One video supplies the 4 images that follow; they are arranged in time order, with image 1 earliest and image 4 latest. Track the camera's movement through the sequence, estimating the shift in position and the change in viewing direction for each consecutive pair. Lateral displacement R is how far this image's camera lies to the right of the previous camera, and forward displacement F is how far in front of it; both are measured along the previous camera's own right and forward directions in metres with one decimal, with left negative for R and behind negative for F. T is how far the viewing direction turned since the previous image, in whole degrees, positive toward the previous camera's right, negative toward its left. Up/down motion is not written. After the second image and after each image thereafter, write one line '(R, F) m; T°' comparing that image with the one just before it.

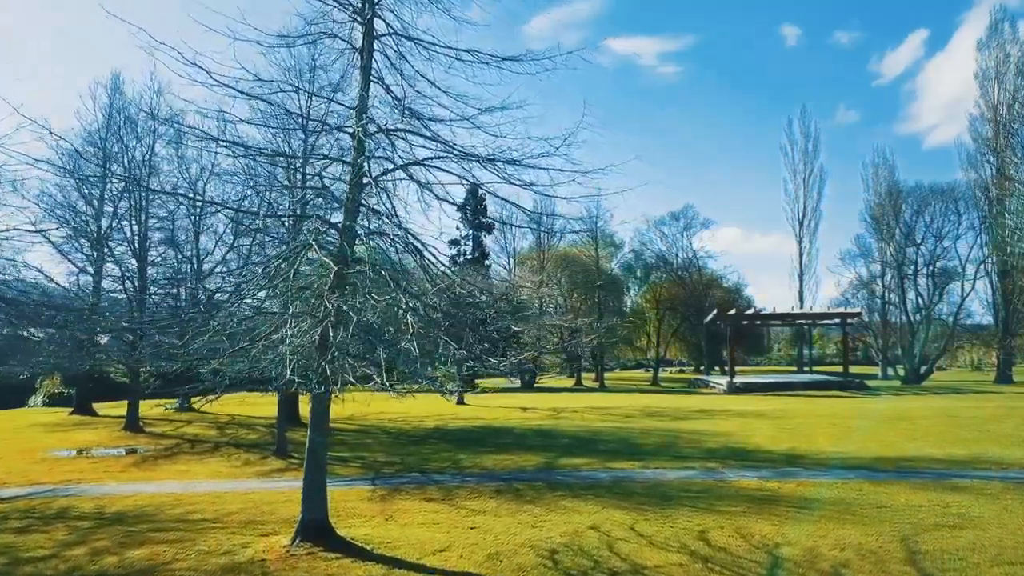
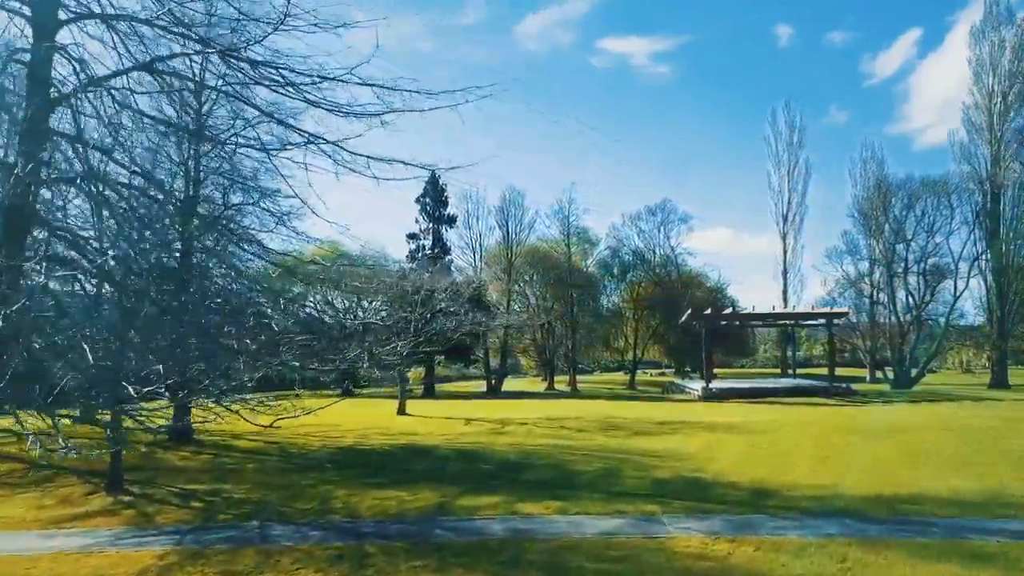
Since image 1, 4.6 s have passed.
(+1.4, +3.0) m; +1°
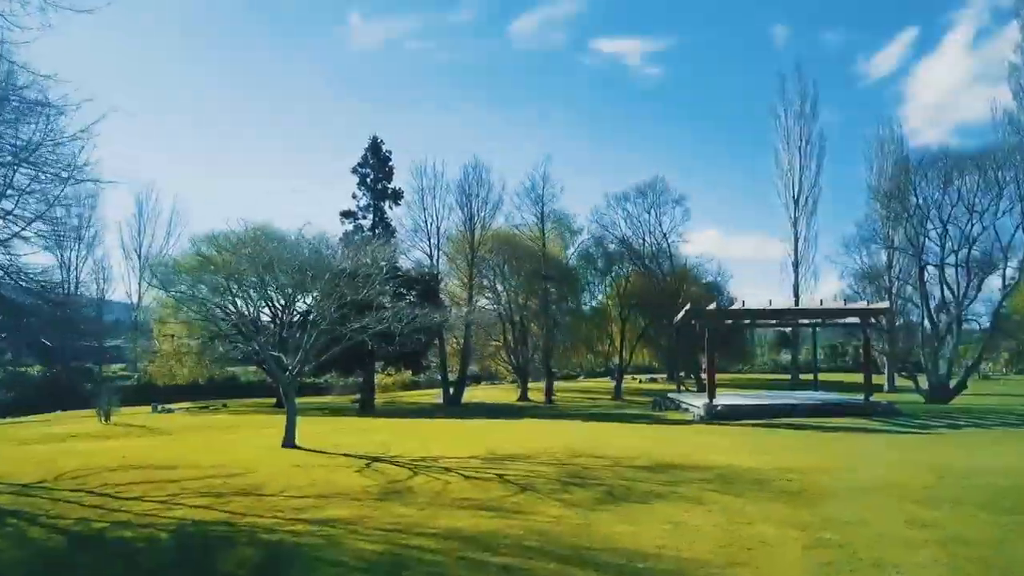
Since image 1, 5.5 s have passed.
(+1.3, +7.2) m; +1°
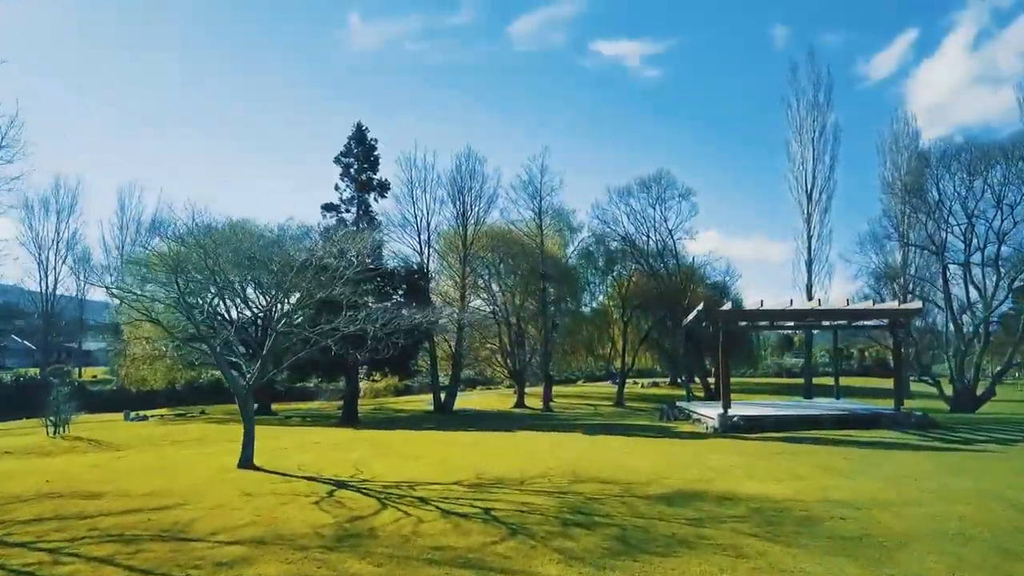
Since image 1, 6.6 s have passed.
(+0.2, +2.4) m; 0°
